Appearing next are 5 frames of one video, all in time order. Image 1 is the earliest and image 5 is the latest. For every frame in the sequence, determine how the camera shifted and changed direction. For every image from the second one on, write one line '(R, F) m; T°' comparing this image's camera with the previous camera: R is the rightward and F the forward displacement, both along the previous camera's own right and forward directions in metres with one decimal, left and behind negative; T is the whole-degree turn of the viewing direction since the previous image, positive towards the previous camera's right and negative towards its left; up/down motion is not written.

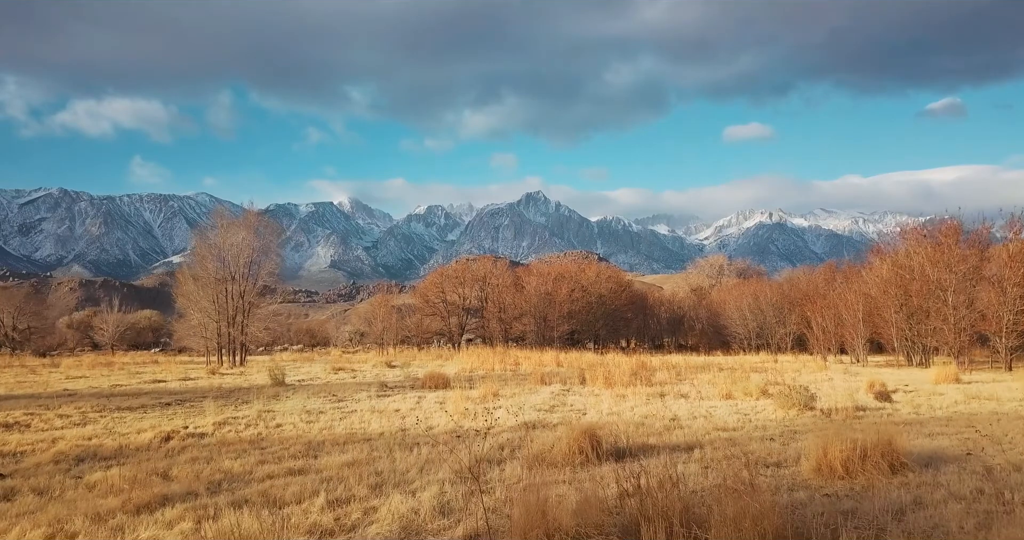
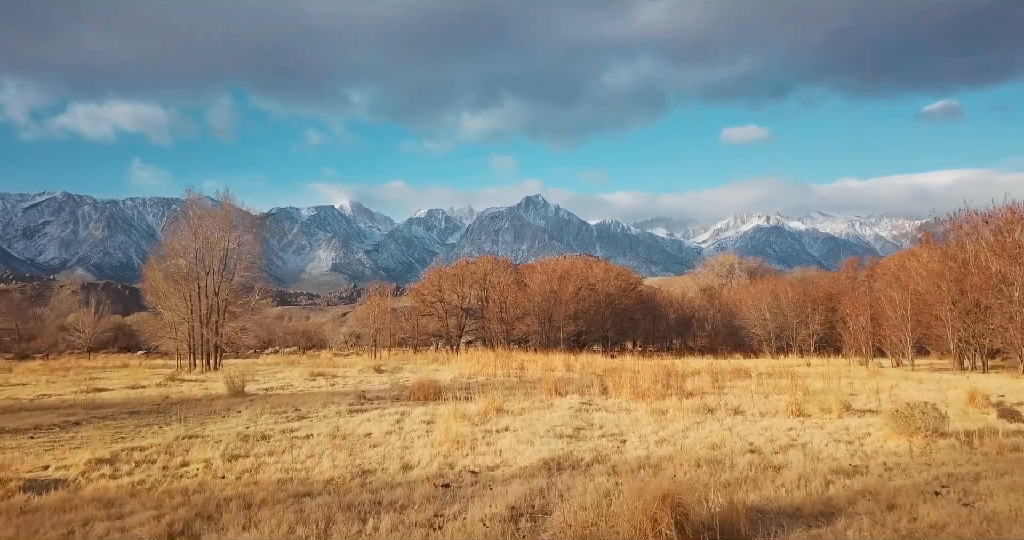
(-0.2, +3.2) m; 0°
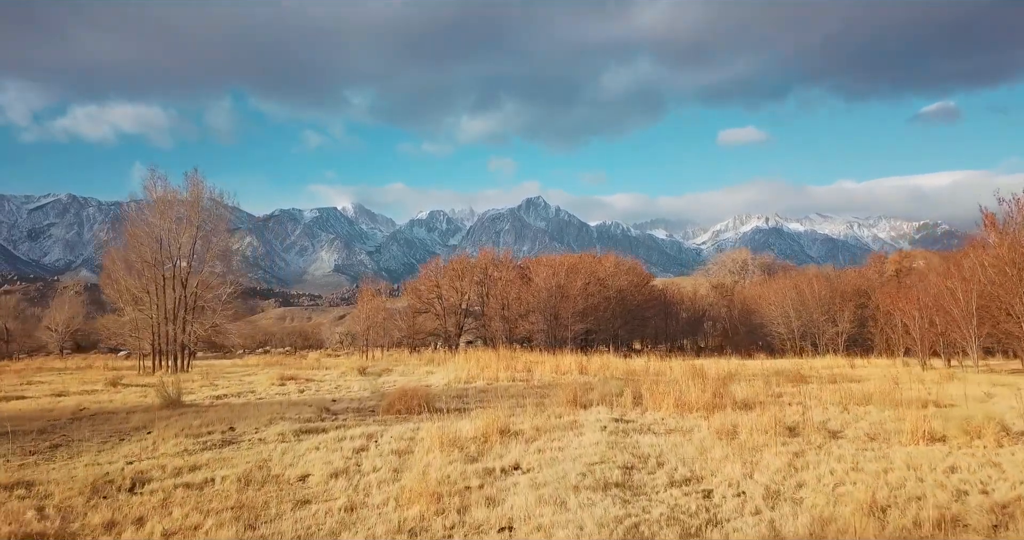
(-0.2, +3.3) m; 0°
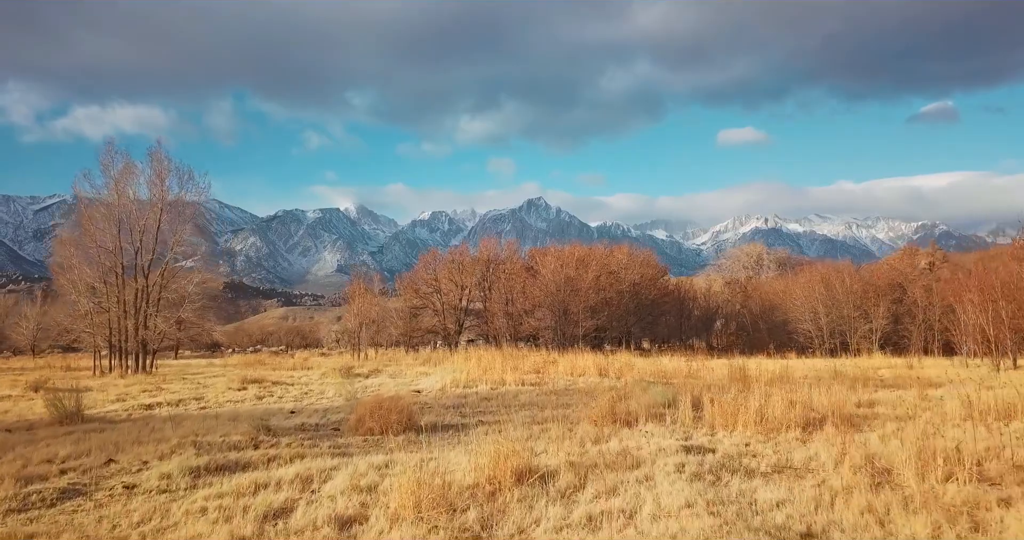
(-0.2, +3.2) m; 0°
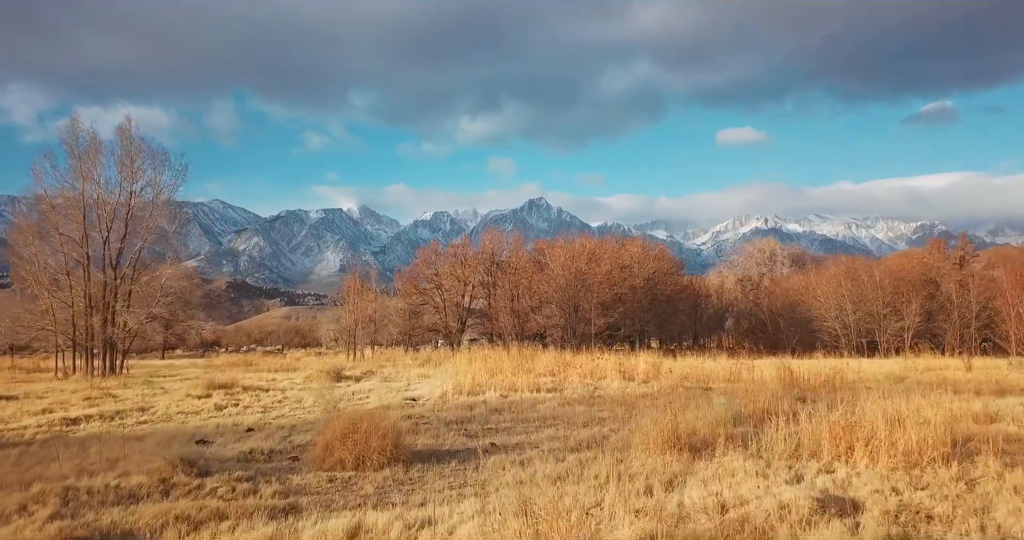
(-0.3, +2.4) m; 0°
